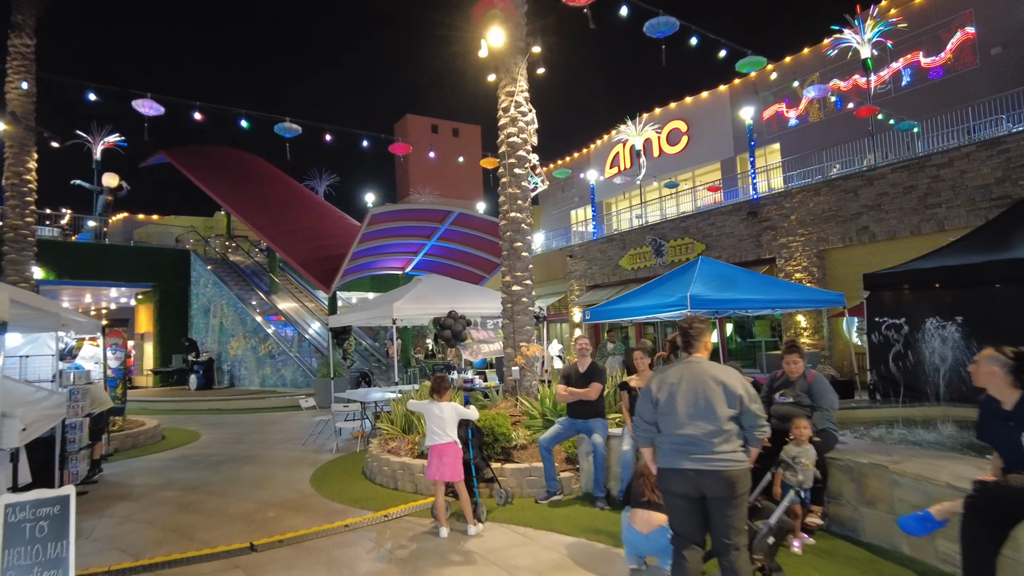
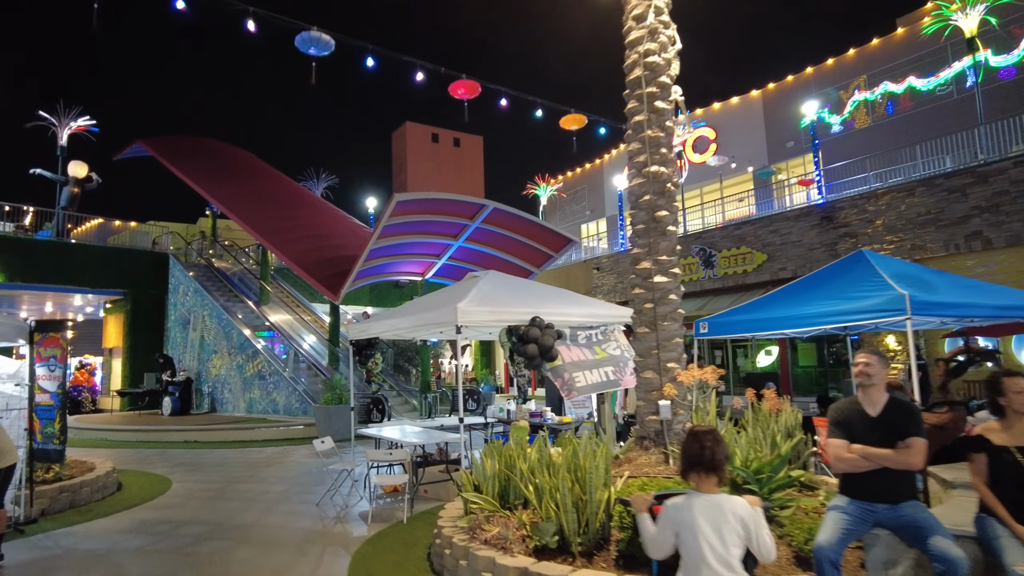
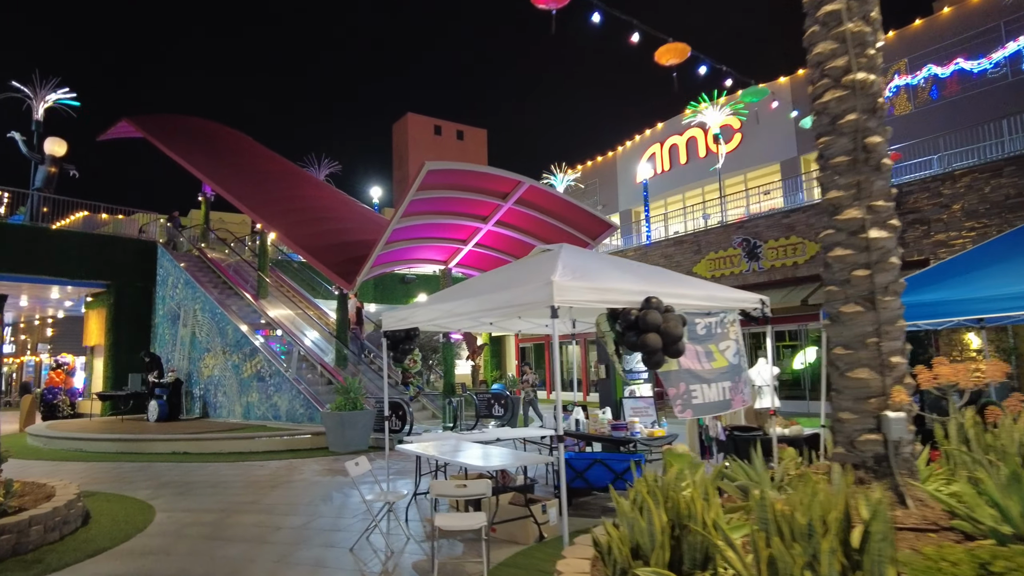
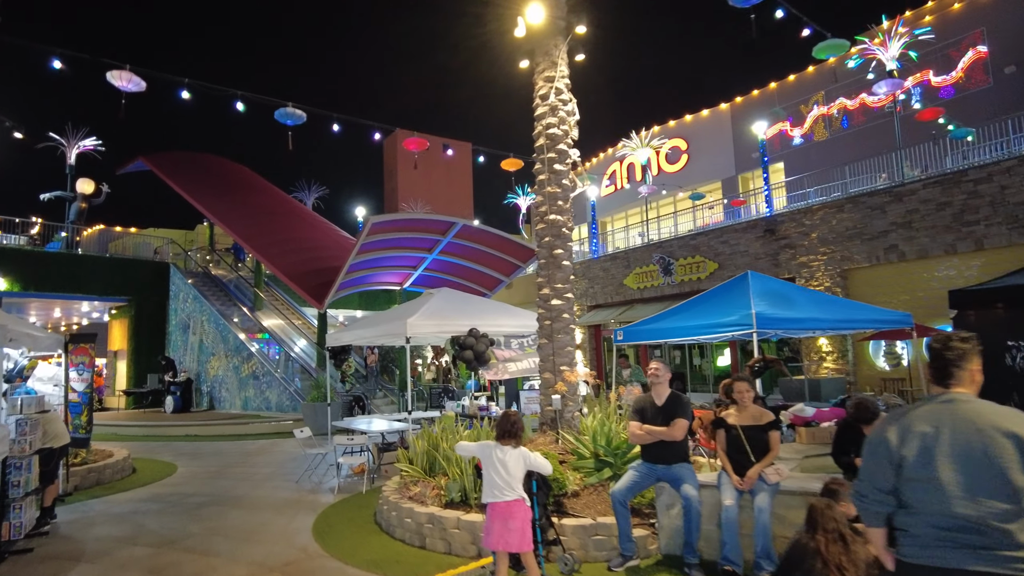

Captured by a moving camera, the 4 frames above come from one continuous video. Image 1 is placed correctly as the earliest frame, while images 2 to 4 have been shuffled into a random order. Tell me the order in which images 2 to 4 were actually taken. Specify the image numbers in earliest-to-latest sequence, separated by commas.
4, 2, 3
